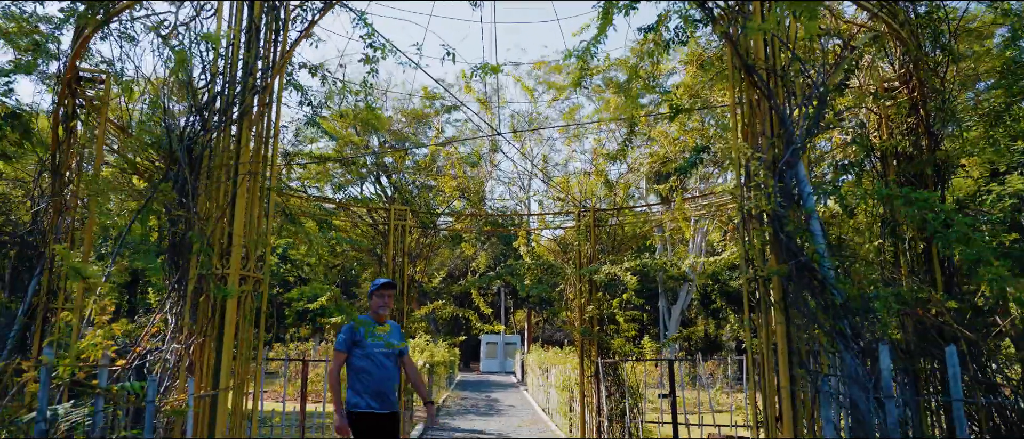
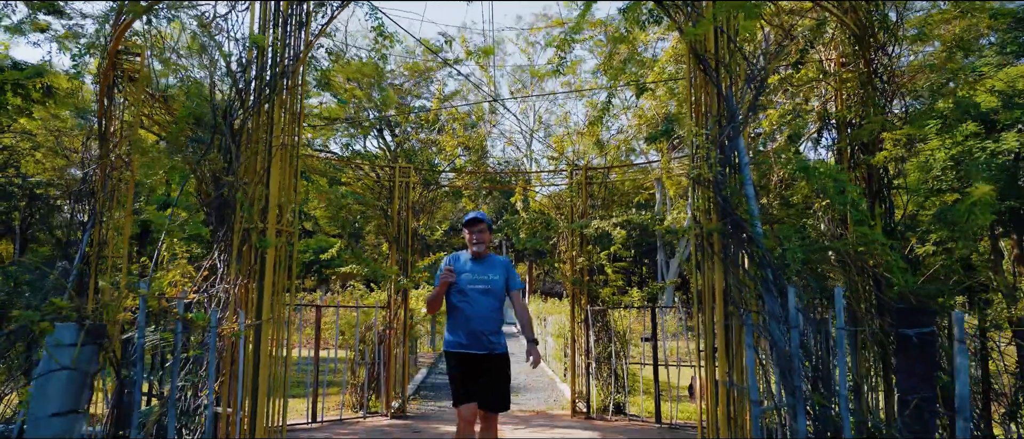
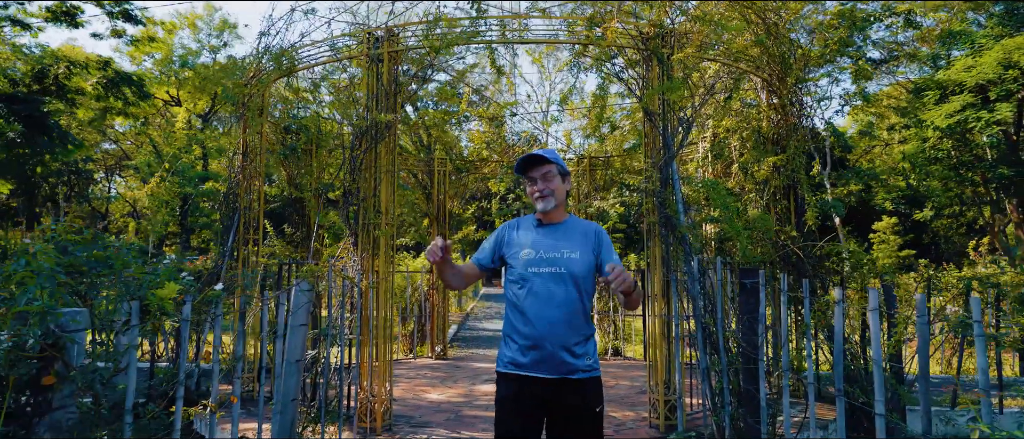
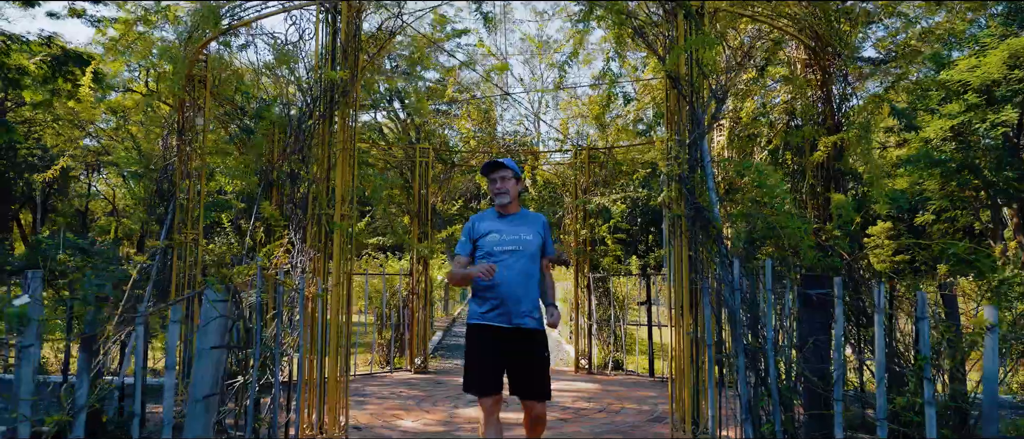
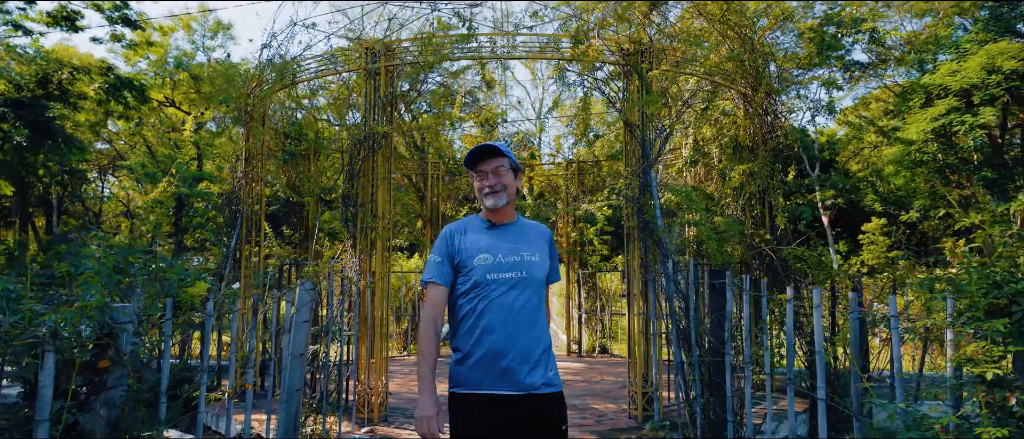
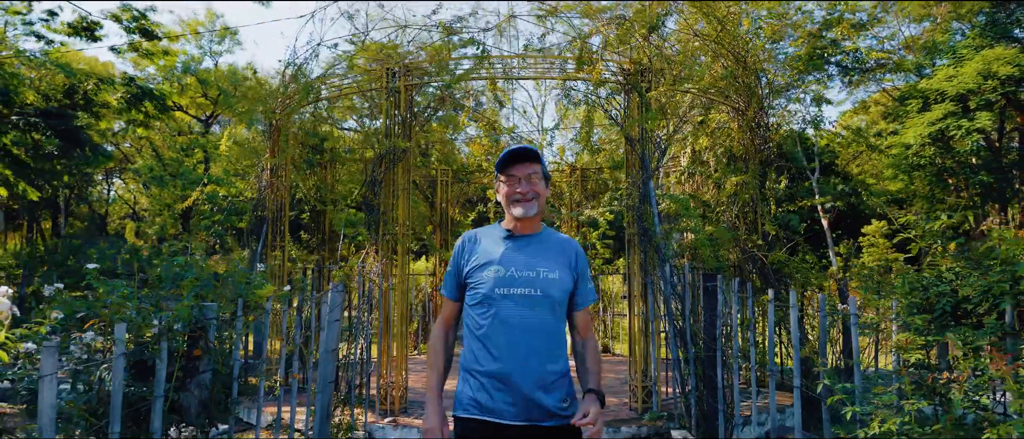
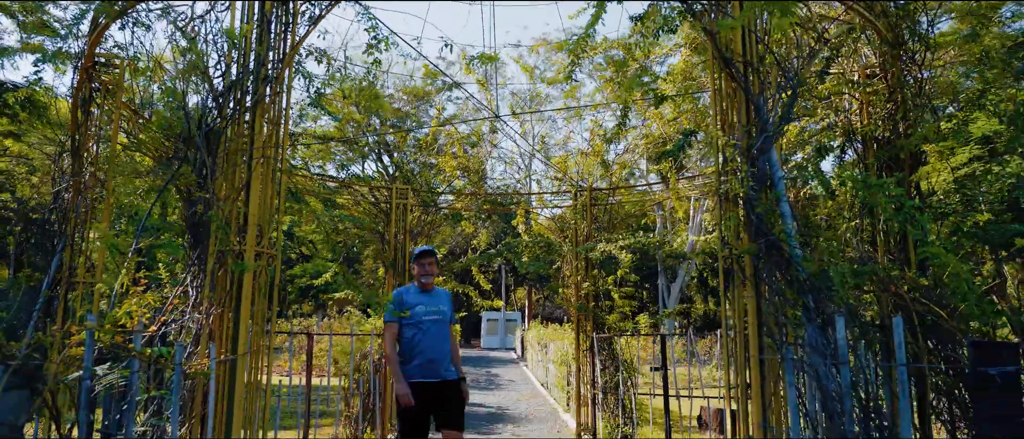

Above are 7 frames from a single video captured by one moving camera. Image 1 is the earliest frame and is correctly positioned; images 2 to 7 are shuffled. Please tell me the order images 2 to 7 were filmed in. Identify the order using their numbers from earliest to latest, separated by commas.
7, 2, 4, 3, 5, 6
